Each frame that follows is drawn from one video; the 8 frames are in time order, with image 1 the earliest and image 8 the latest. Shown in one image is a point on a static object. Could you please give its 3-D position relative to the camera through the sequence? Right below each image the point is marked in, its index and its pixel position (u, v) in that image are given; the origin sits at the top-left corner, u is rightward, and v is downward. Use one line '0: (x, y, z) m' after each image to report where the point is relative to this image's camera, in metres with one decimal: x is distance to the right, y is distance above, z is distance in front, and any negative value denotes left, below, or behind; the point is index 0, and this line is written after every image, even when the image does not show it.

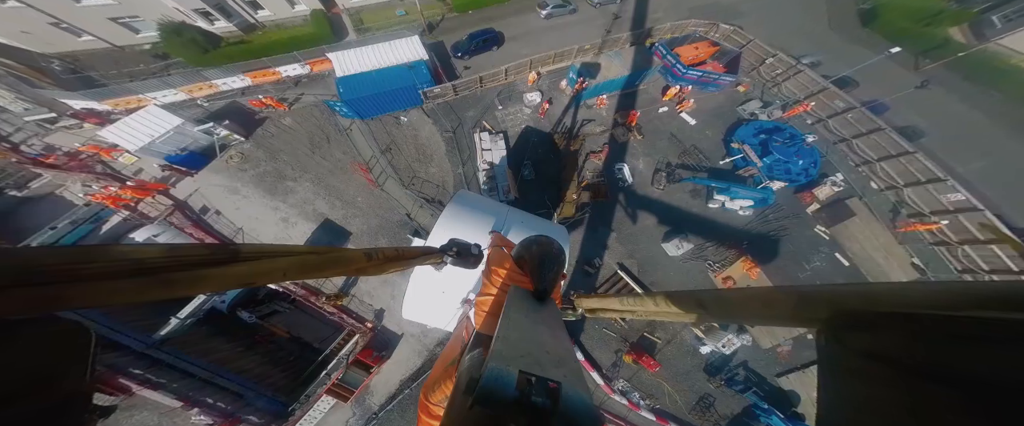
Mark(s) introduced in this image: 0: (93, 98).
0: (-22.7, +6.4, +17.1) m
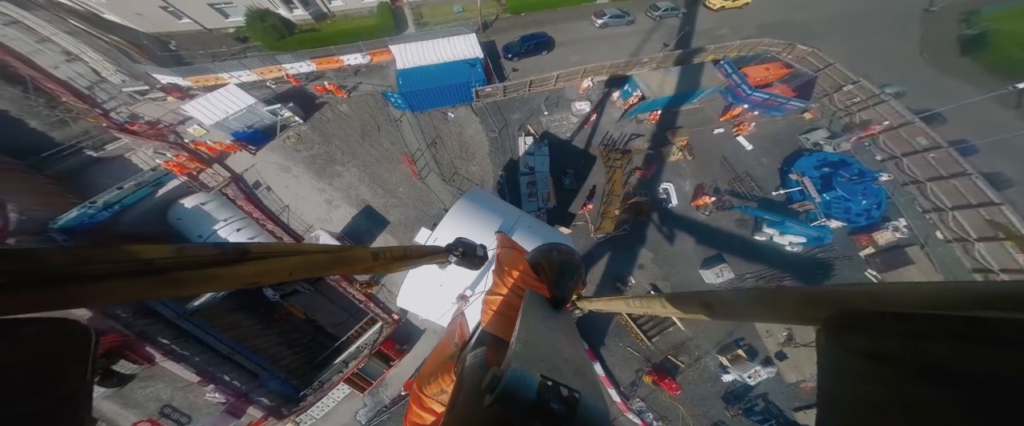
0: (-19.6, +8.5, +18.5) m
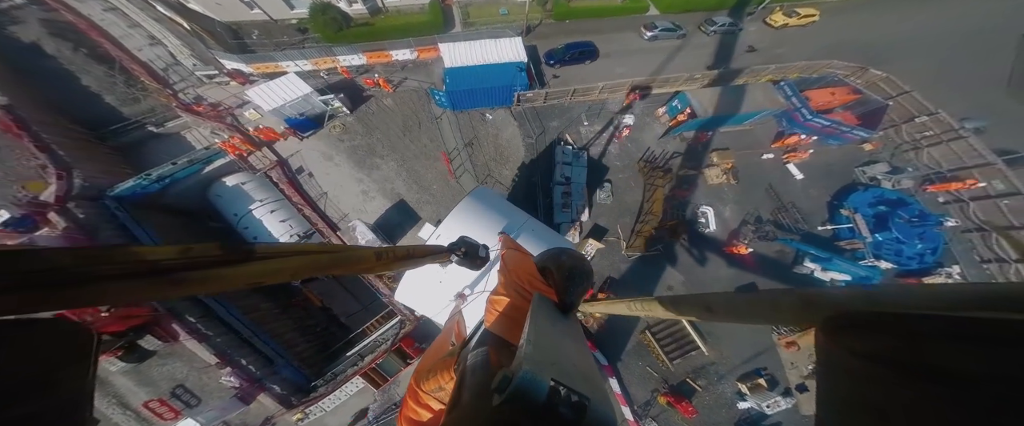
0: (-16.7, +9.8, +19.4) m
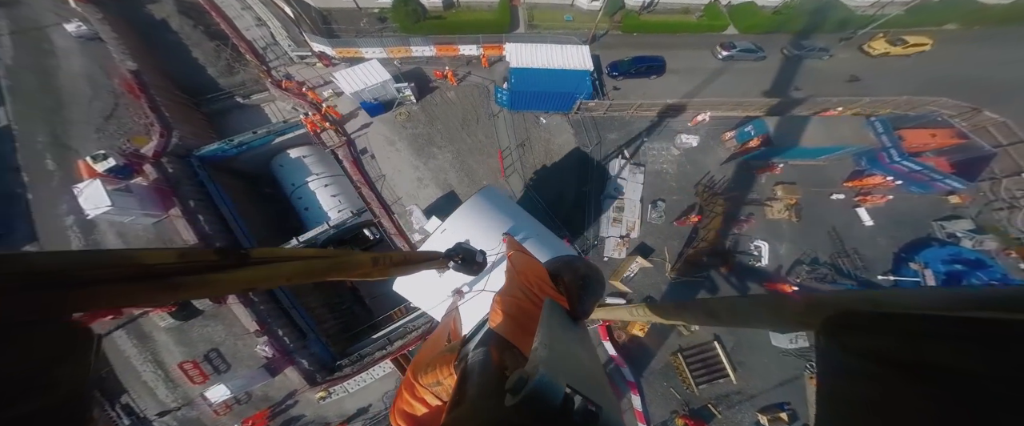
0: (-12.5, +11.5, +20.4) m
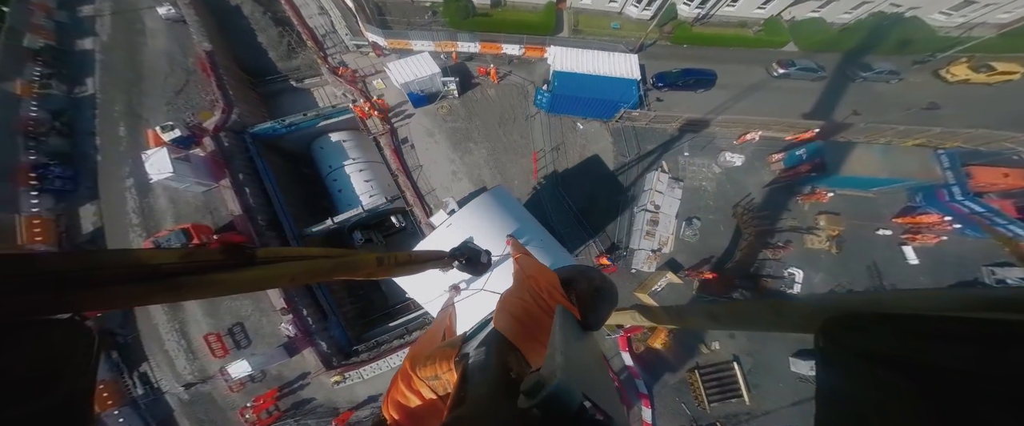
0: (-9.3, +12.5, +20.9) m
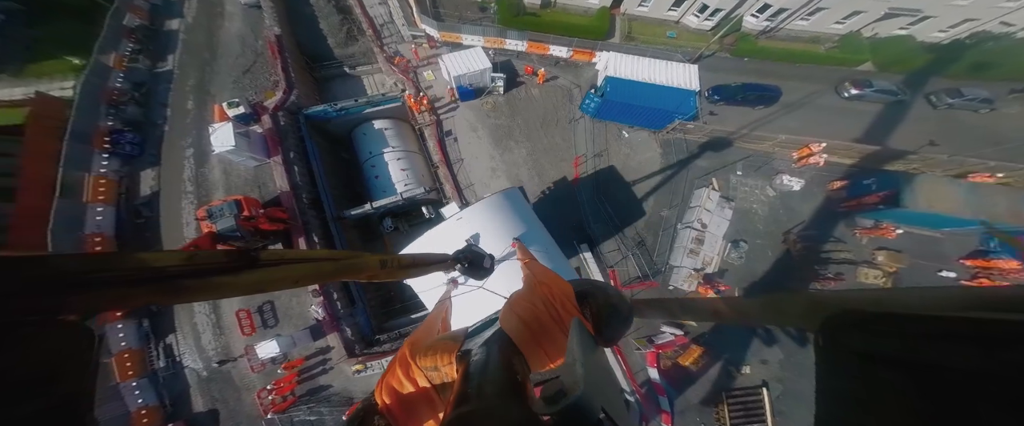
0: (-5.7, +13.1, +21.1) m
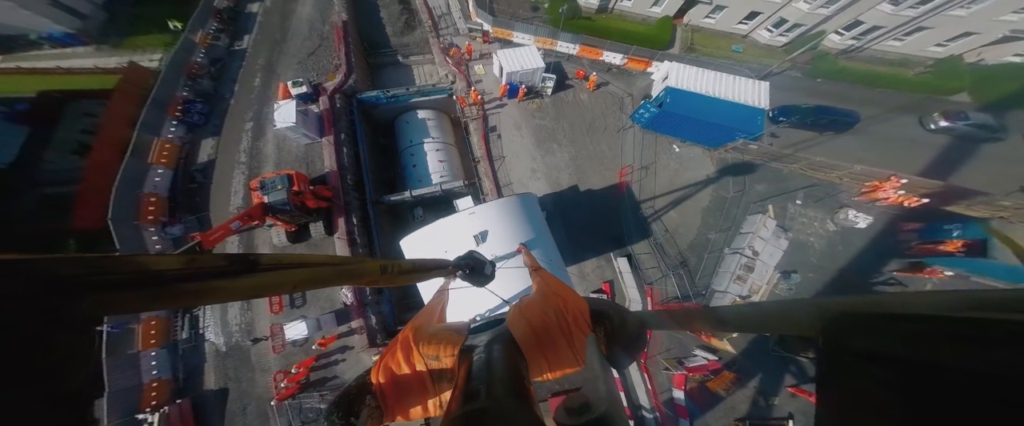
0: (-1.8, +13.4, +21.1) m
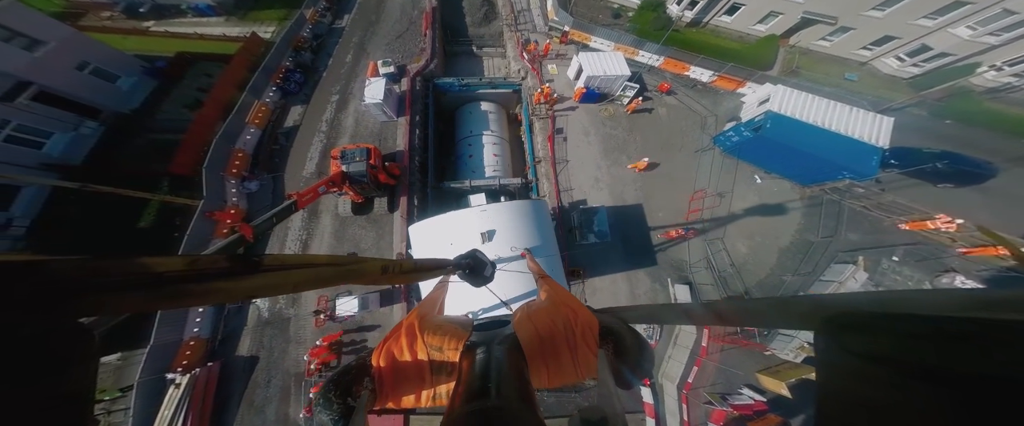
0: (+4.1, +13.2, +20.9) m
